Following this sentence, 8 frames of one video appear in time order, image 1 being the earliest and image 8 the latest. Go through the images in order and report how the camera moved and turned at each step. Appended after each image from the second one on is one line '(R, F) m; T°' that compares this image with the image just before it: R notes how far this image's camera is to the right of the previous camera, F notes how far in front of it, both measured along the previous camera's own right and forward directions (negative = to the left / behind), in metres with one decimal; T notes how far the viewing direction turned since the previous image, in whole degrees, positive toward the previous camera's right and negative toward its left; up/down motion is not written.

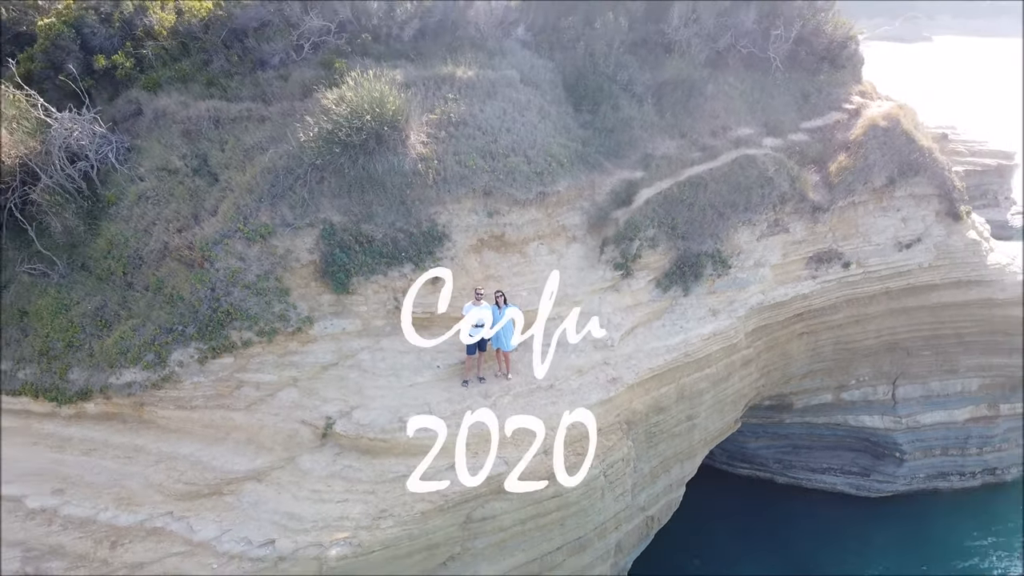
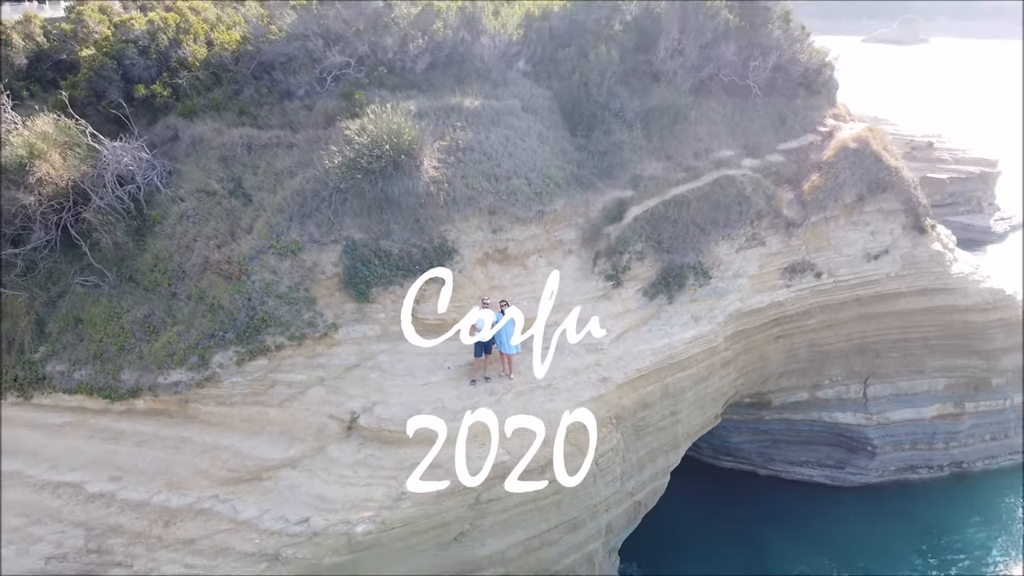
(-0.1, -0.8) m; 0°
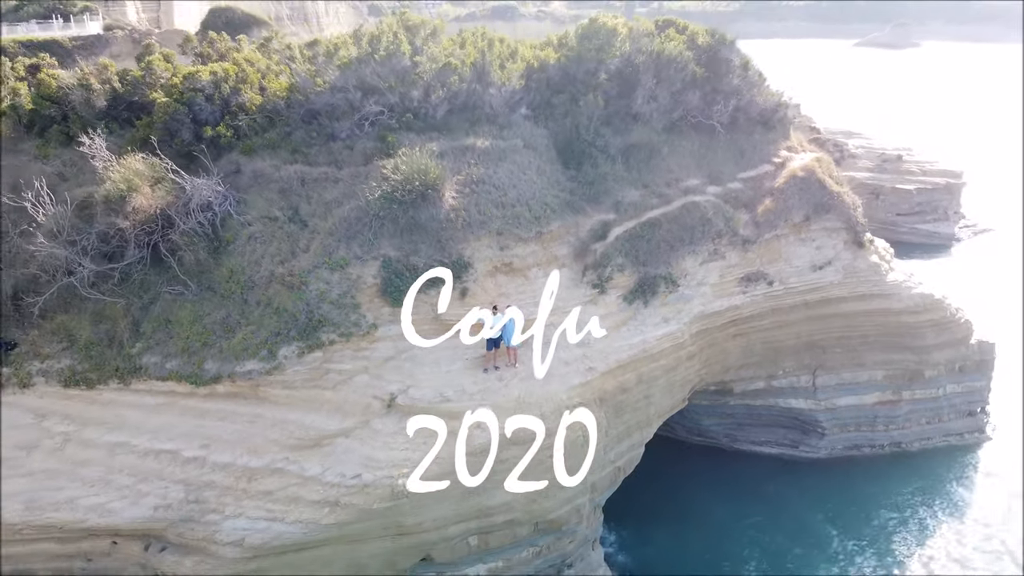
(-0.1, -1.7) m; 0°
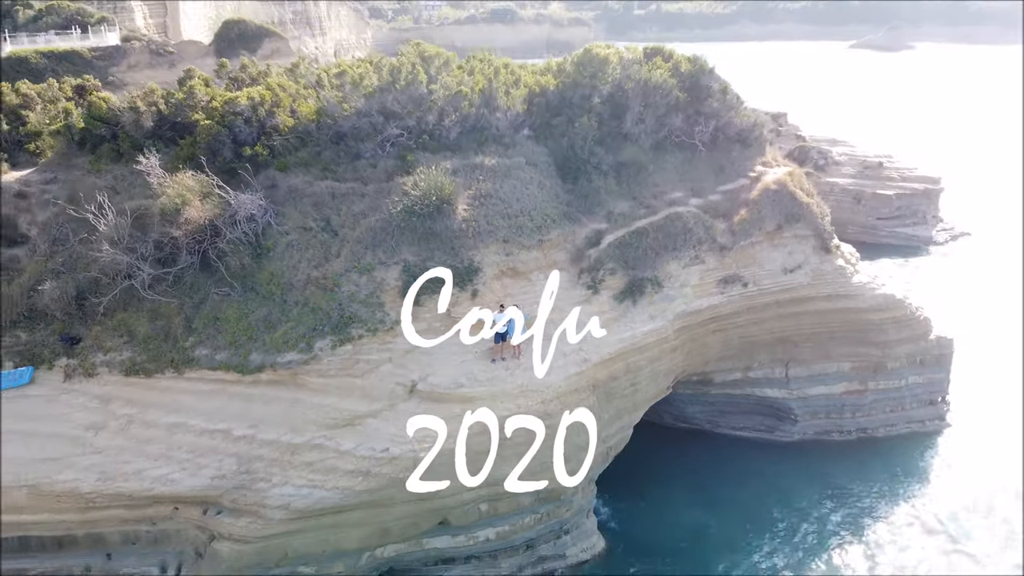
(-0.2, -1.3) m; 0°
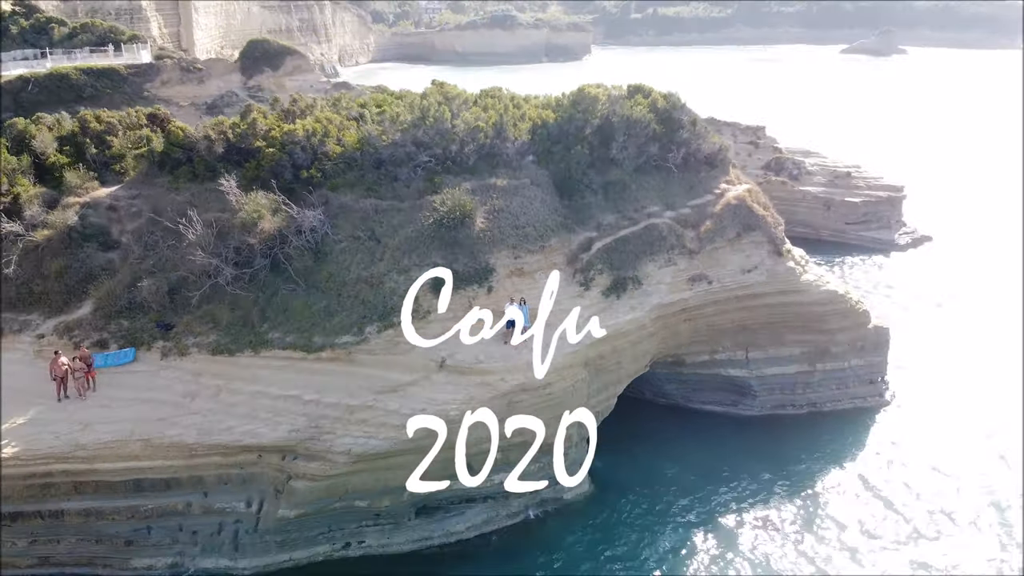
(-0.3, -2.6) m; 0°
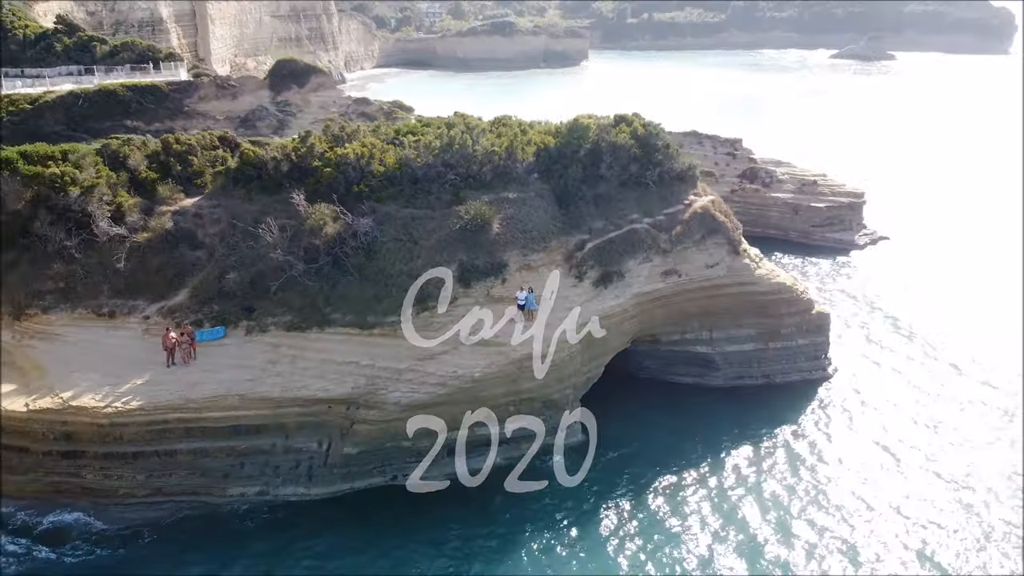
(-0.5, -3.5) m; 0°
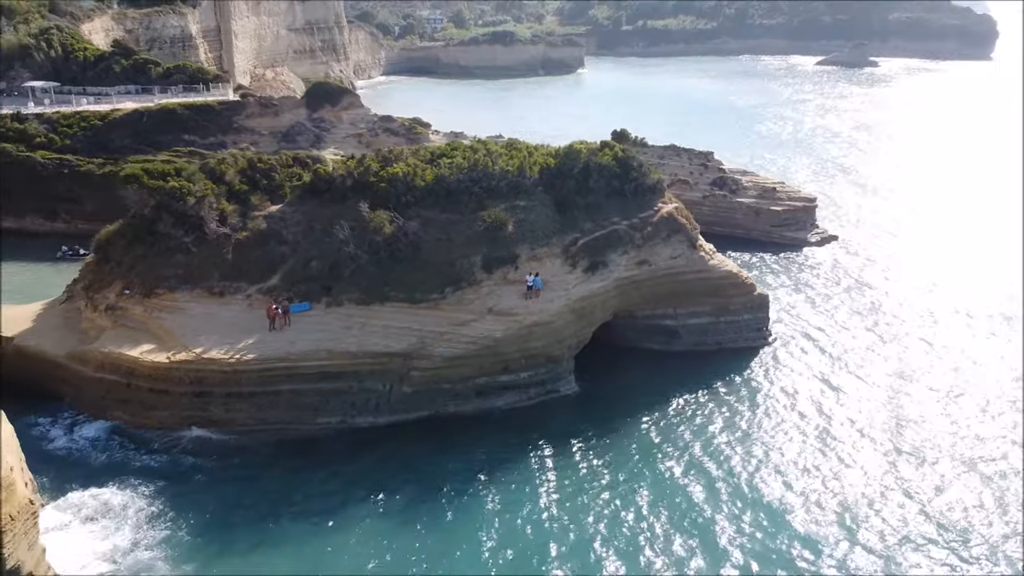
(-0.9, -5.7) m; 0°
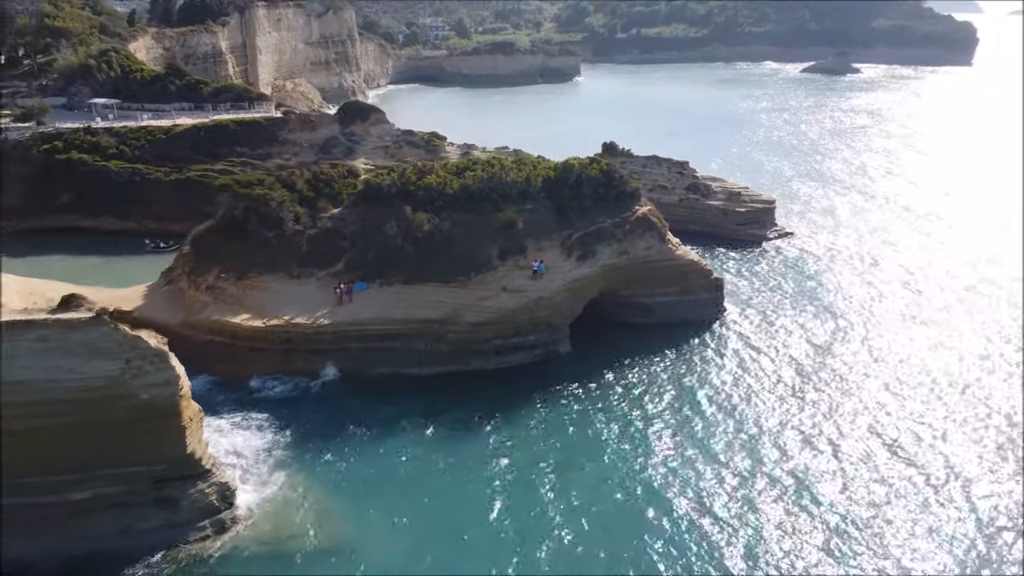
(-1.0, -6.8) m; 0°
